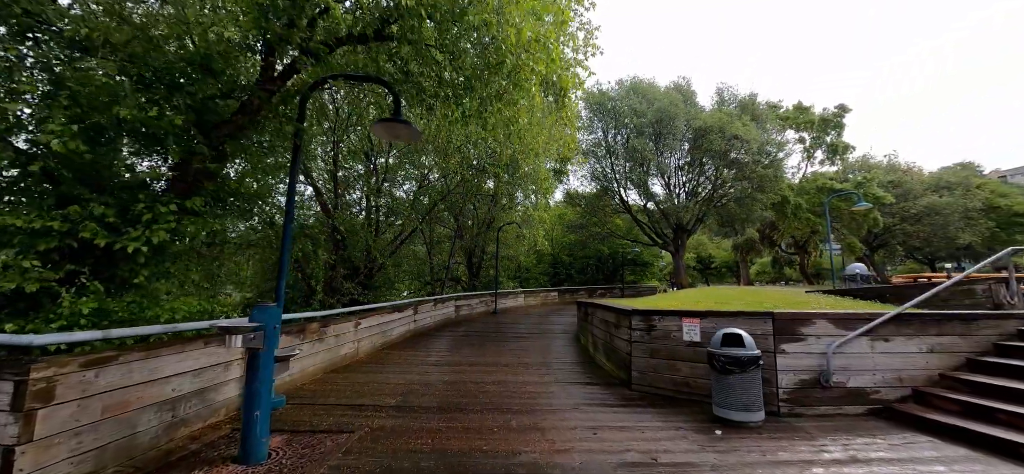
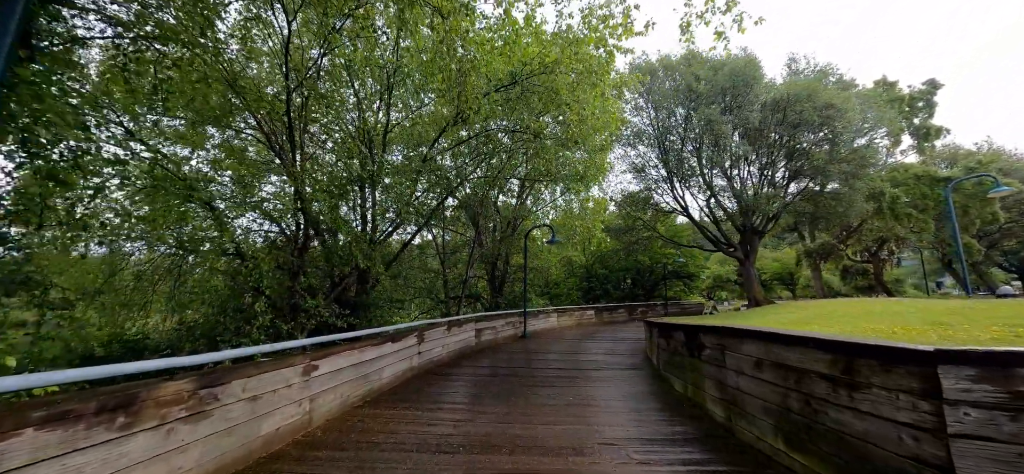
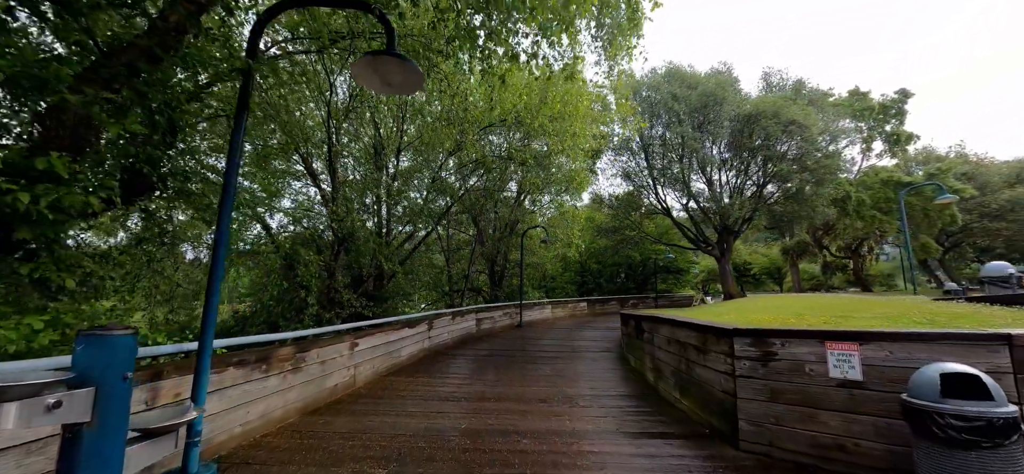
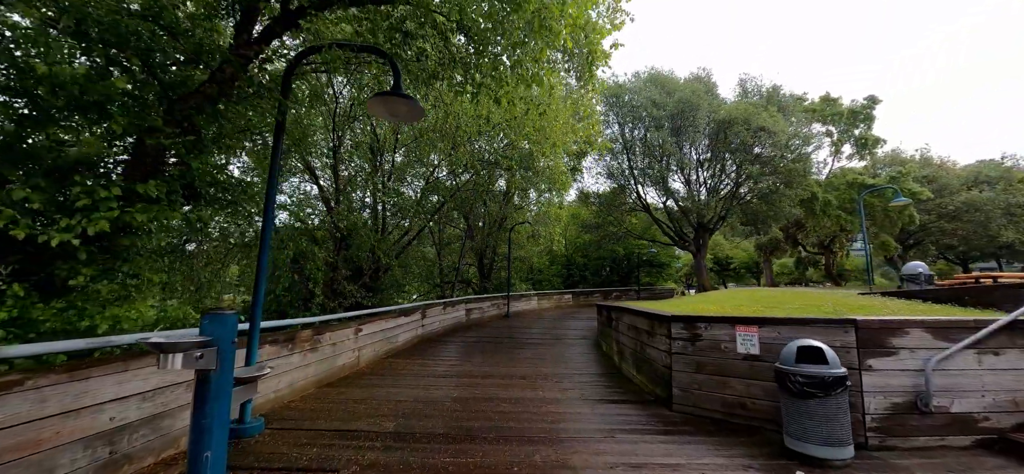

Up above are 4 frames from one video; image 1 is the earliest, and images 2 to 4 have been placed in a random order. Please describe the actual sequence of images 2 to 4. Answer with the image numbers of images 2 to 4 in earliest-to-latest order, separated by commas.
4, 3, 2
